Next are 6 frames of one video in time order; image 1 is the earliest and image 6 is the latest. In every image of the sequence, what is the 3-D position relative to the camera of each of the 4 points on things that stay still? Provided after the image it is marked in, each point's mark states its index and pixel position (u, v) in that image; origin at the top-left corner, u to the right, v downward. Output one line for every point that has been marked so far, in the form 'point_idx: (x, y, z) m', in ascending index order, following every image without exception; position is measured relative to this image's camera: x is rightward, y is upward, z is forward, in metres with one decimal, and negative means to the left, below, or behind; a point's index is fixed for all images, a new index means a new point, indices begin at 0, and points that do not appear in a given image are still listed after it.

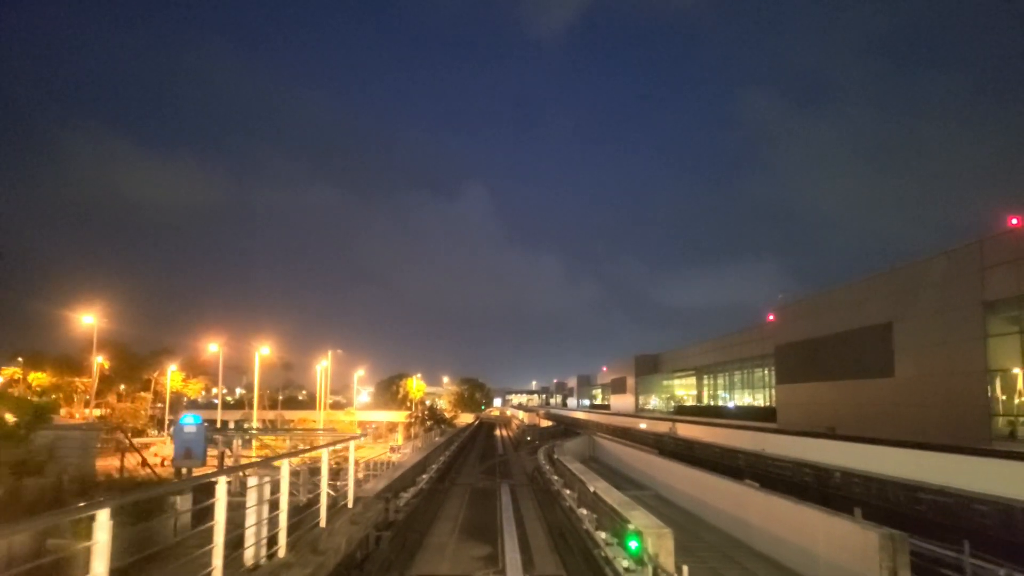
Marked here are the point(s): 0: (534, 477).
0: (+0.5, -4.2, +15.9) m
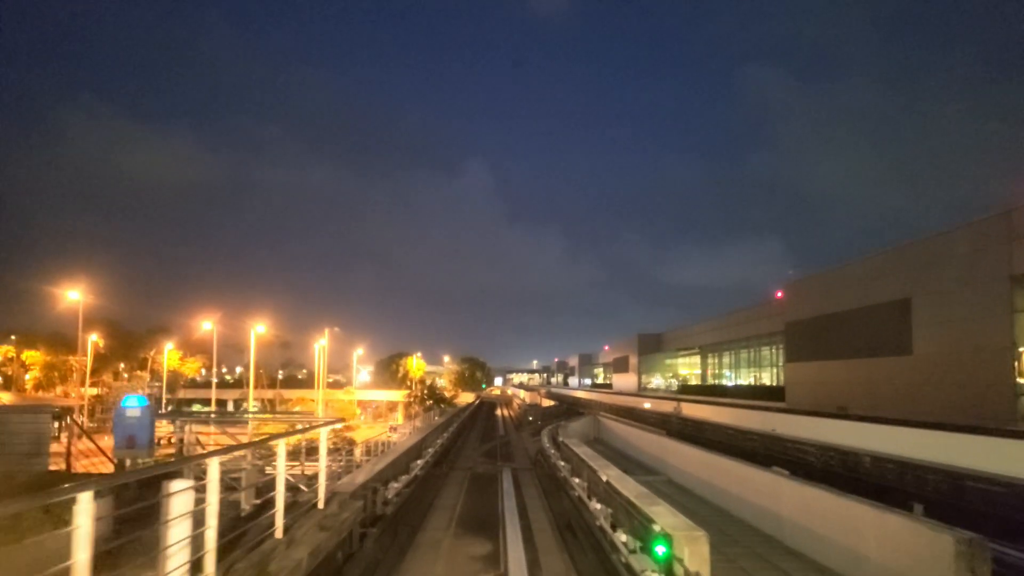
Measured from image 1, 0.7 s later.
0: (+0.5, -3.6, +15.0) m
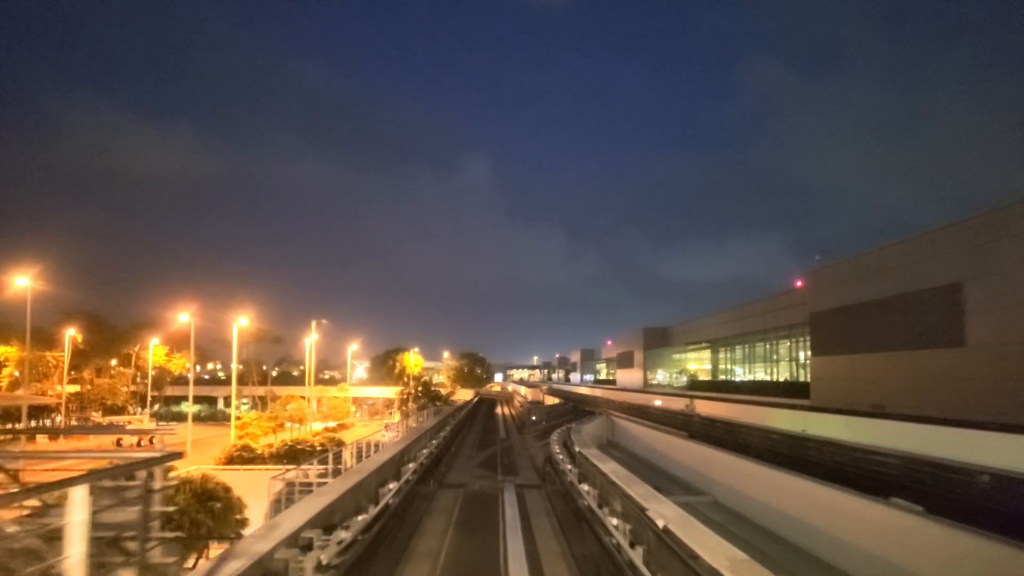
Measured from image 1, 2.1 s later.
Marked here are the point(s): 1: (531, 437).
0: (+0.6, -3.2, +12.4) m
1: (+0.5, -4.0, +19.3) m
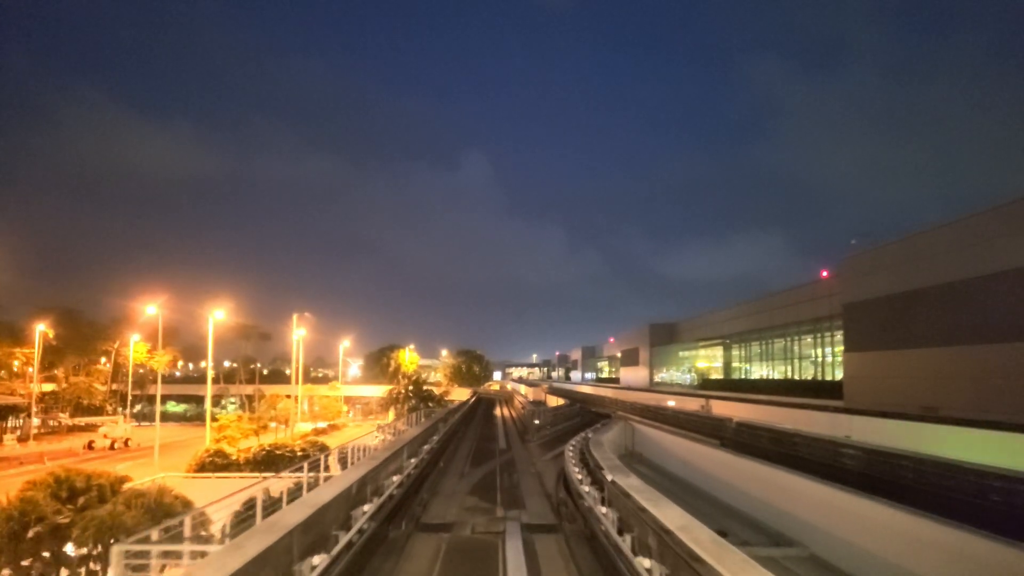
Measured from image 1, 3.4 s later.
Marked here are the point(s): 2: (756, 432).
0: (+0.6, -2.8, +9.4) m
1: (+0.5, -3.6, +16.3) m
2: (+6.7, -4.0, +20.1) m
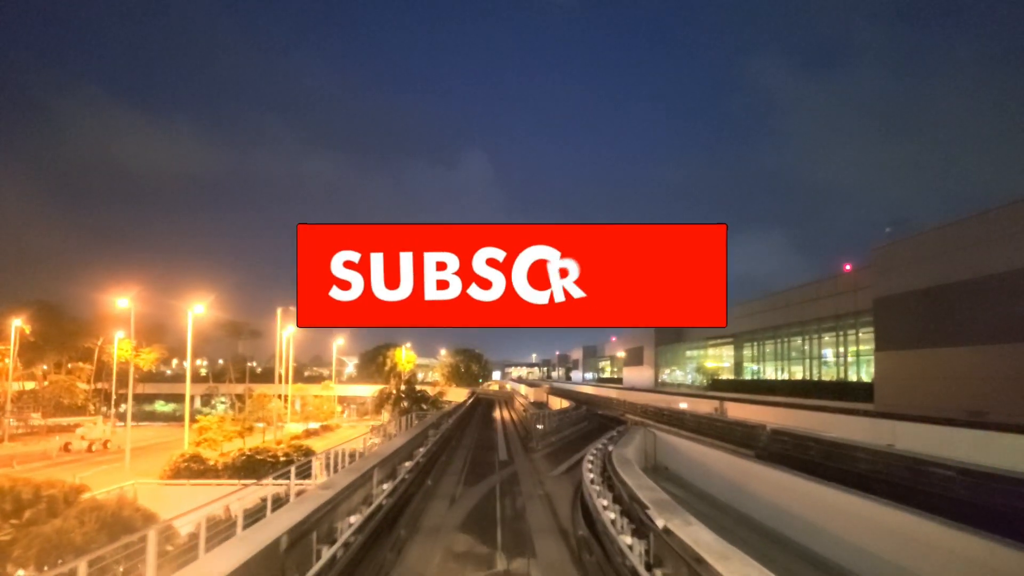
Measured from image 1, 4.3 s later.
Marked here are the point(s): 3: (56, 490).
0: (+0.7, -2.5, +7.1) m
1: (+0.6, -3.3, +14.1) m
2: (+6.8, -3.8, +17.9) m
3: (-12.1, -5.3, +19.1) m
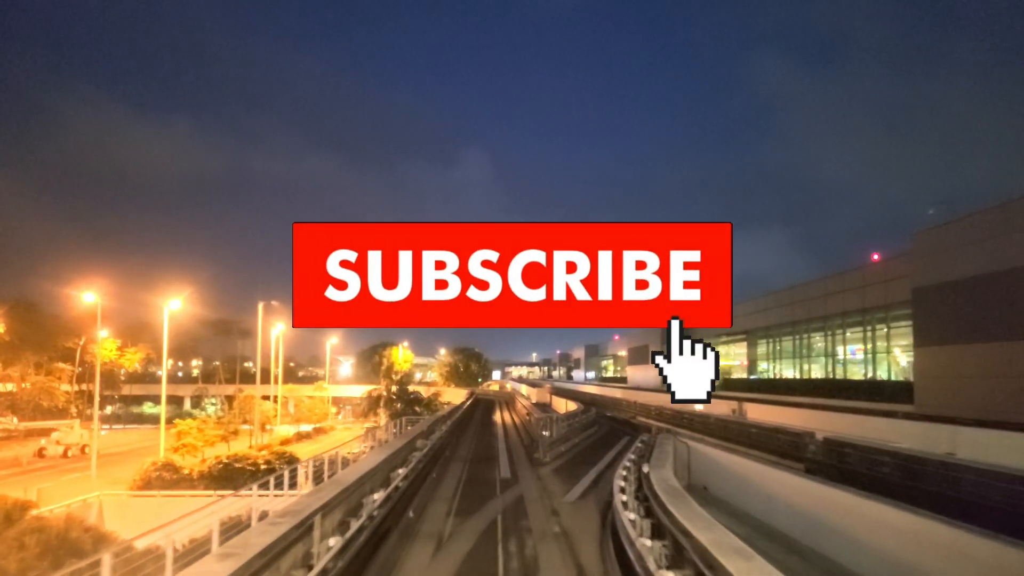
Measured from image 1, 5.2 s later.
0: (+0.7, -2.2, +4.8) m
1: (+0.6, -3.0, +11.8) m
2: (+6.8, -3.5, +15.6) m
3: (-12.0, -5.1, +16.8) m
